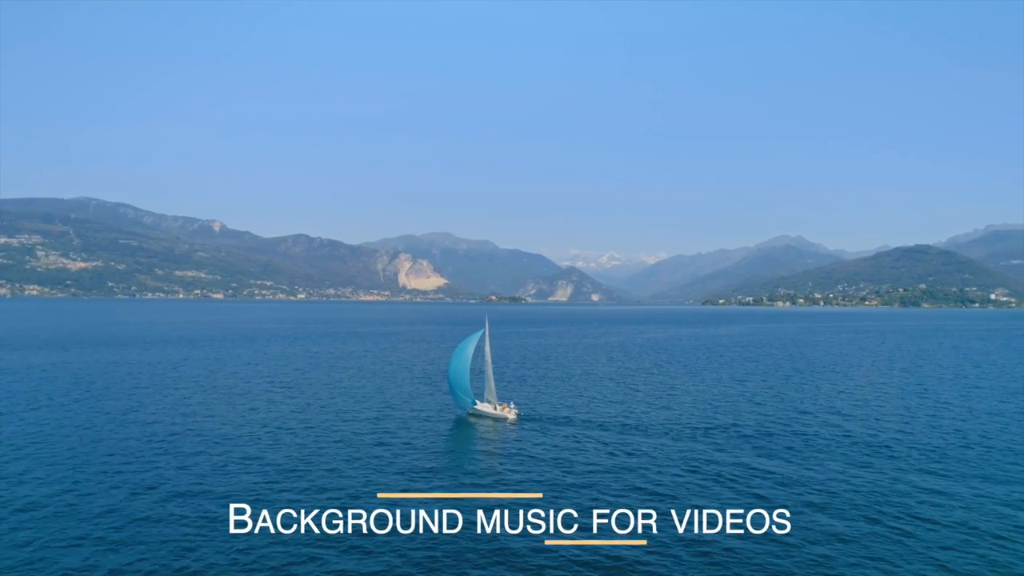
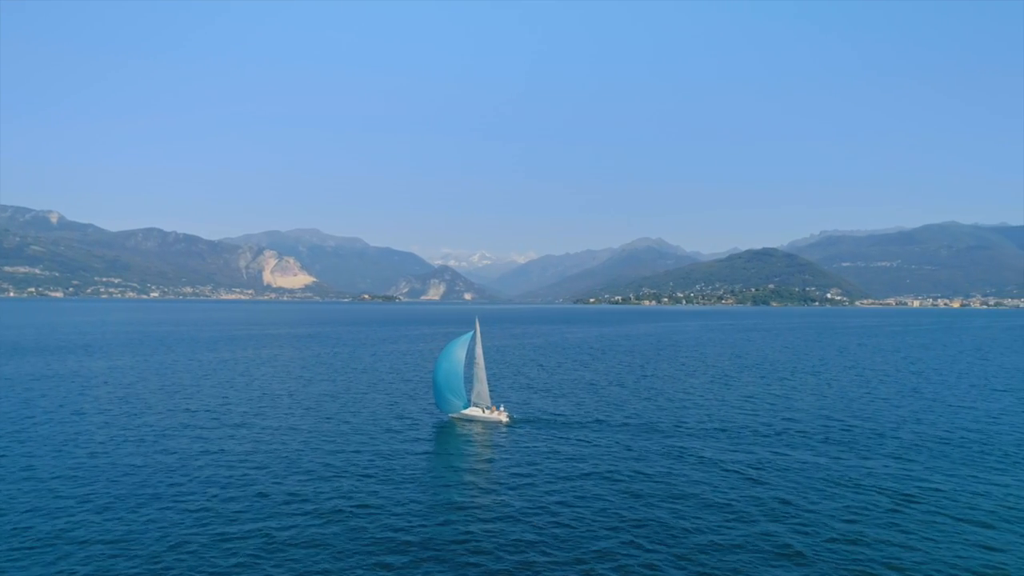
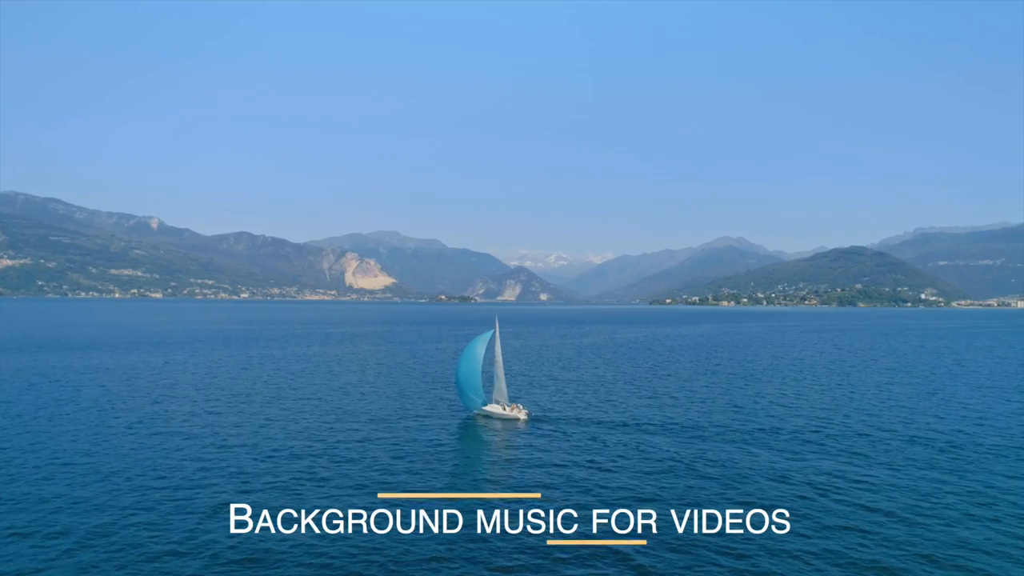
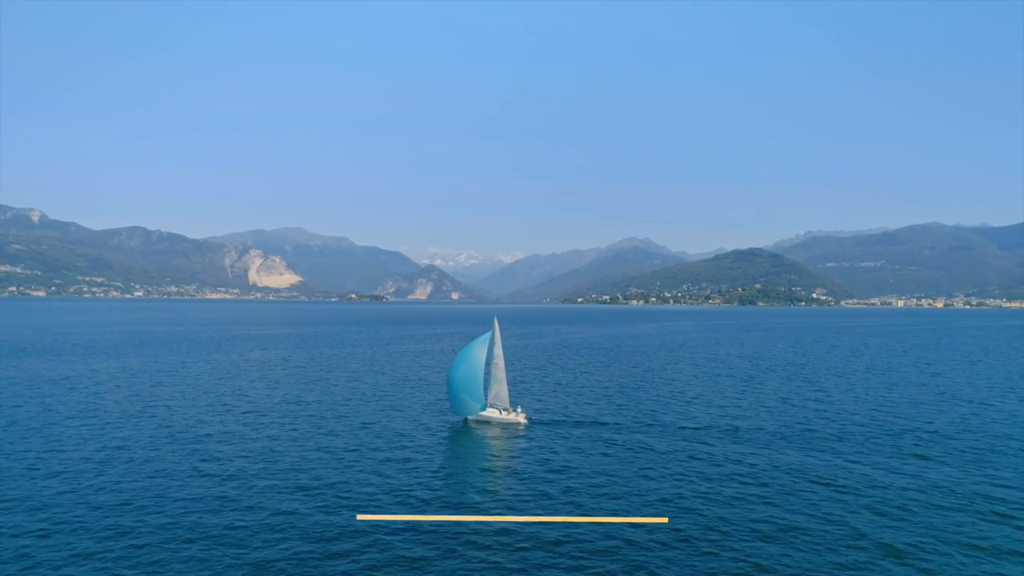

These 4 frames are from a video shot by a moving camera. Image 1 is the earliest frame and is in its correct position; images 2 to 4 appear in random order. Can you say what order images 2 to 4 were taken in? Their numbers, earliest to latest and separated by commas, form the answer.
3, 2, 4
